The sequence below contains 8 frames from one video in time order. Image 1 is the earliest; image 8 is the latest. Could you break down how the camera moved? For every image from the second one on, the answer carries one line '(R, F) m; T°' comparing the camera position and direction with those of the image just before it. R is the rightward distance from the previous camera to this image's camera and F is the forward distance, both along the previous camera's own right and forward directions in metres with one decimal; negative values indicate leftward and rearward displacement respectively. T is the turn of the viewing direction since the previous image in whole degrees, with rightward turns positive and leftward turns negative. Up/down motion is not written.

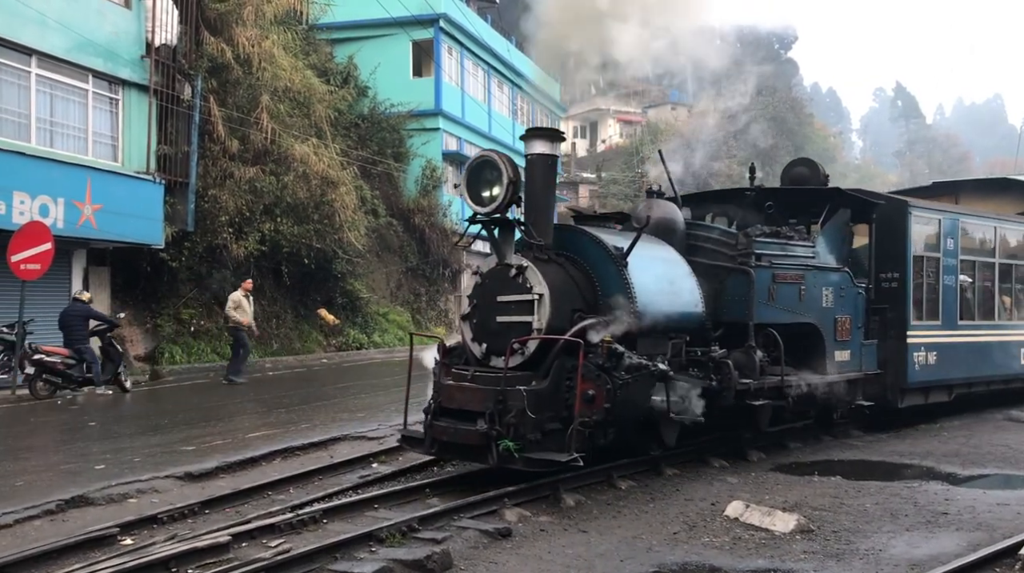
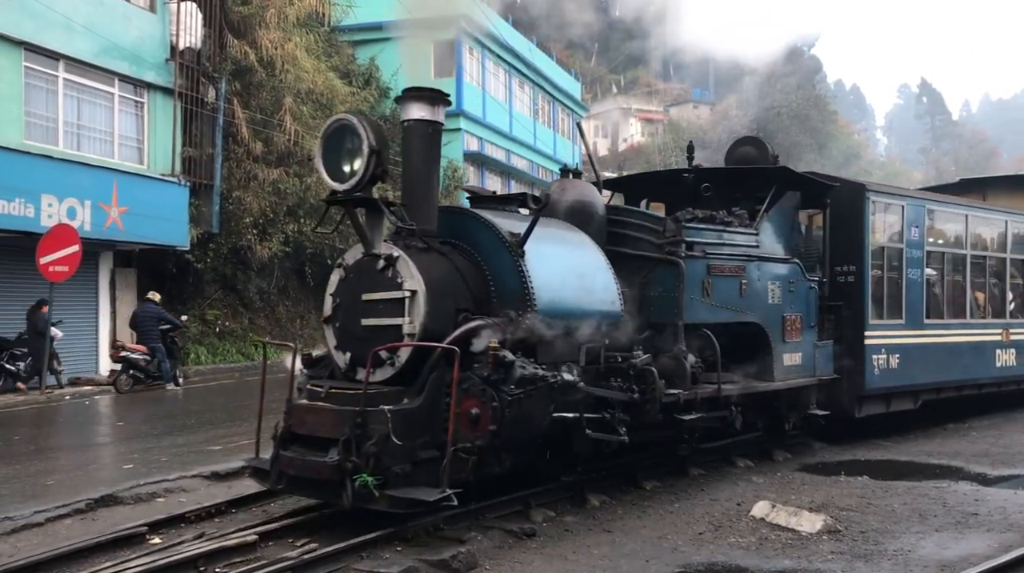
(-0.1, +0.1) m; -1°
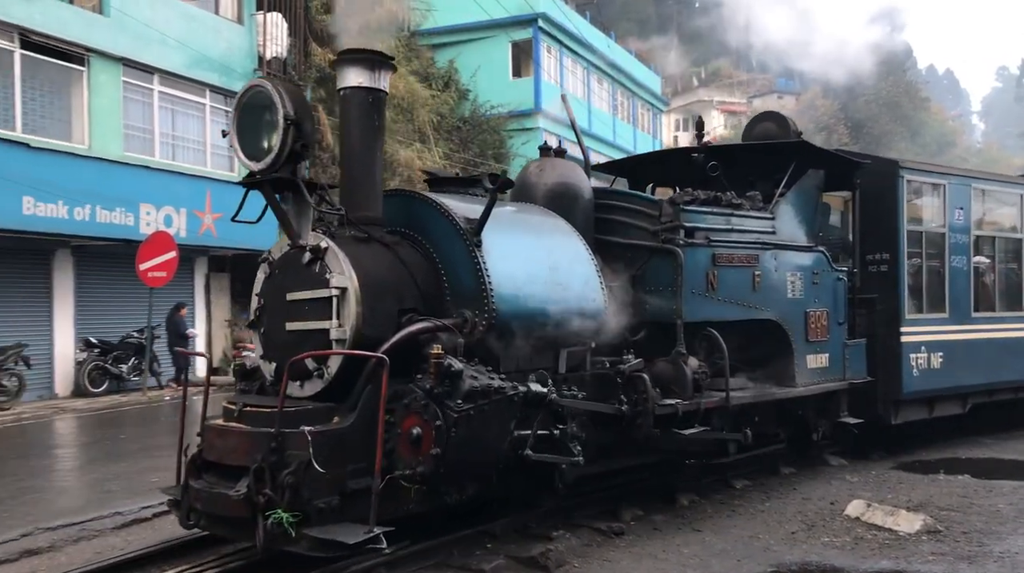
(0.0, 0.0) m; -5°
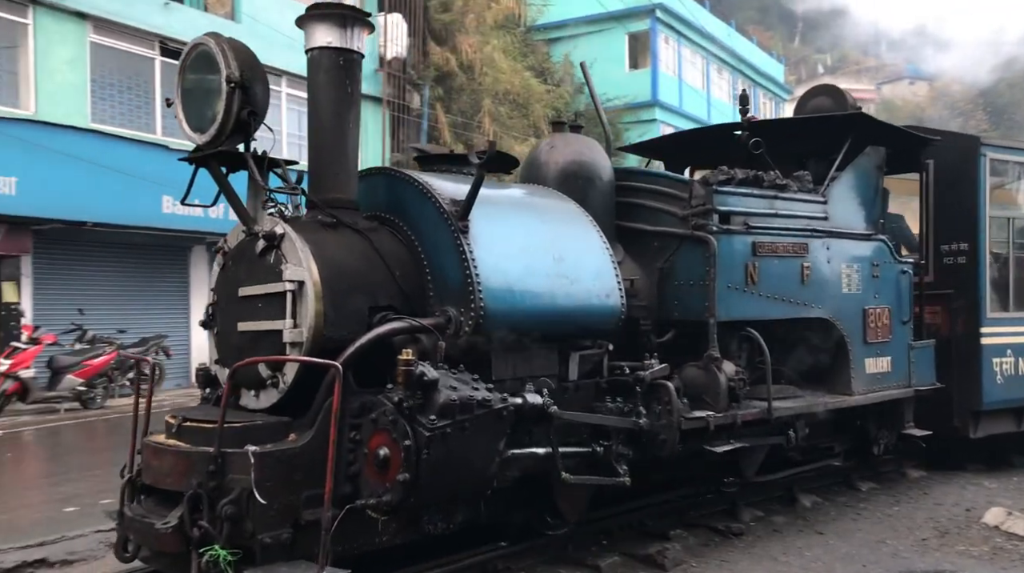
(+0.6, +0.5) m; -7°
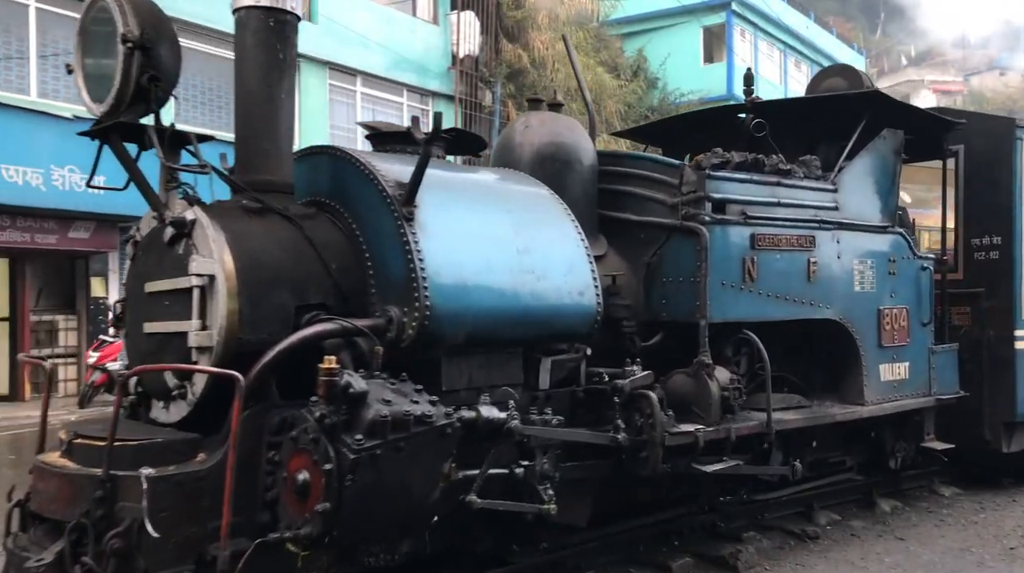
(+0.5, +0.4) m; -4°
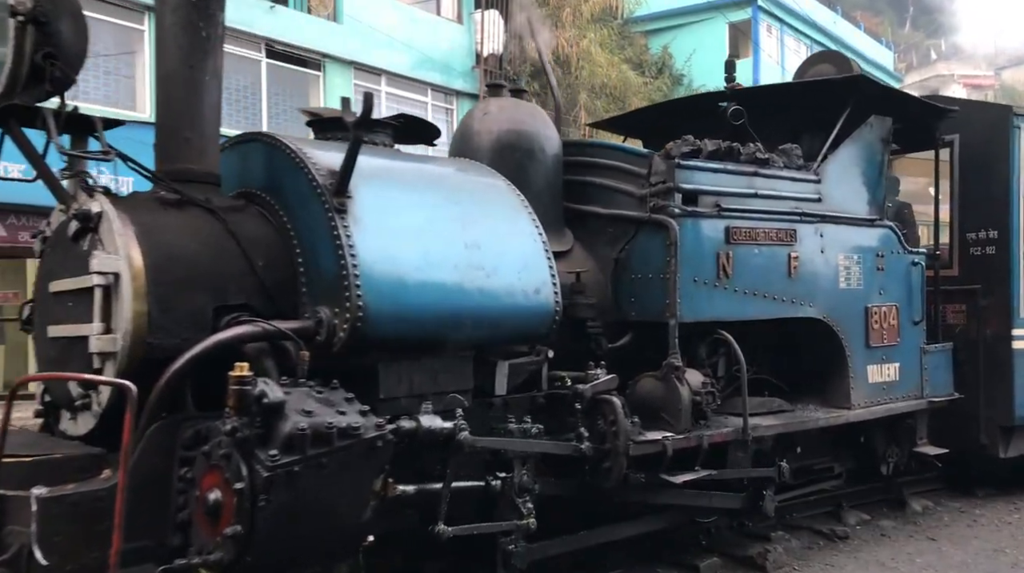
(+0.3, +0.3) m; -2°
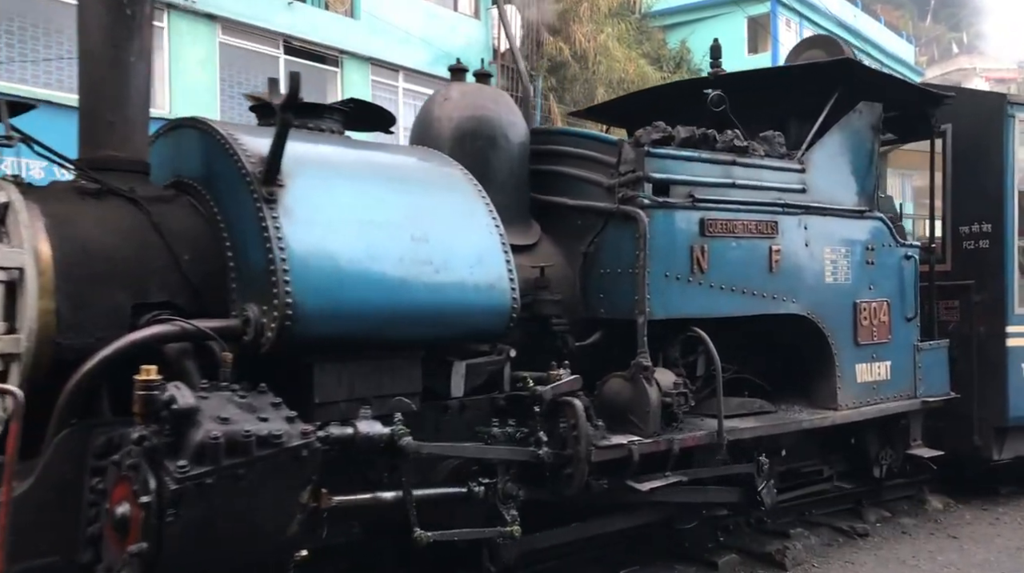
(+0.3, +0.3) m; -1°
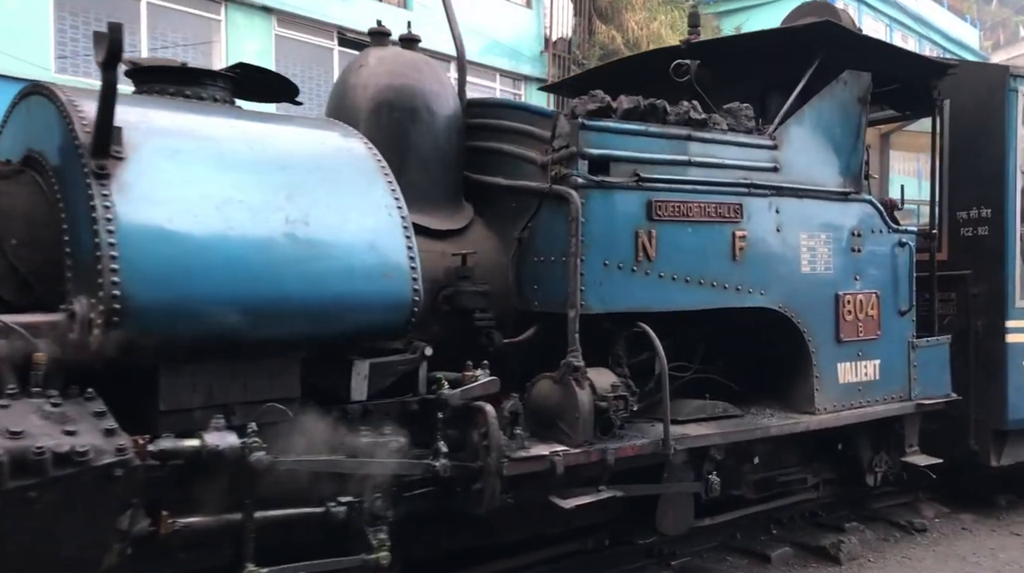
(+0.6, +0.5) m; -3°
